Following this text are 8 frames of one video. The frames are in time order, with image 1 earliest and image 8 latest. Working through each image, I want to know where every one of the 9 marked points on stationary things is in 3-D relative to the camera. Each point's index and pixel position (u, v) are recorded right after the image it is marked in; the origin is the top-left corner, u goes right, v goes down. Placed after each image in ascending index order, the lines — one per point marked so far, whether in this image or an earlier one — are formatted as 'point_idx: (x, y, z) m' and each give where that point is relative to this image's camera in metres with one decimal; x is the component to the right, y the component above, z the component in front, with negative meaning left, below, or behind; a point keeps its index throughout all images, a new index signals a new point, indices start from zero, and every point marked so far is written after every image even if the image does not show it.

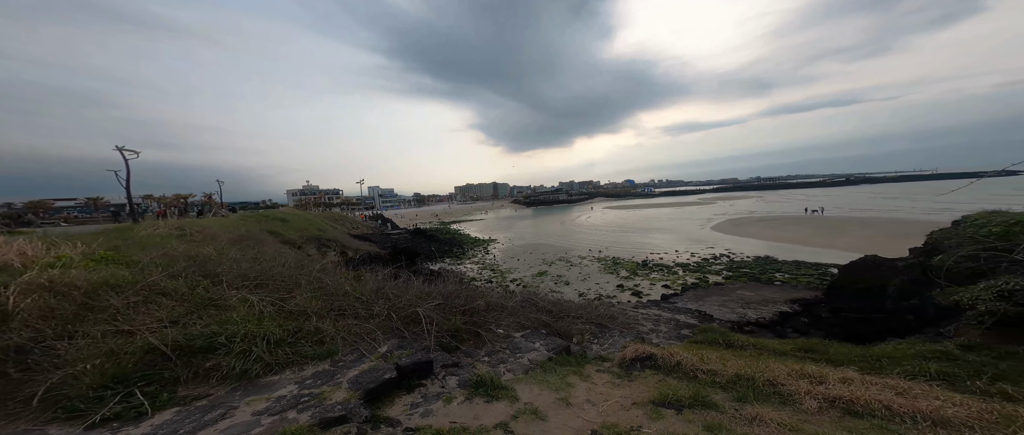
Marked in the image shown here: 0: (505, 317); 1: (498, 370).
0: (-0.1, -2.0, +6.3) m
1: (-0.2, -2.0, +3.9) m
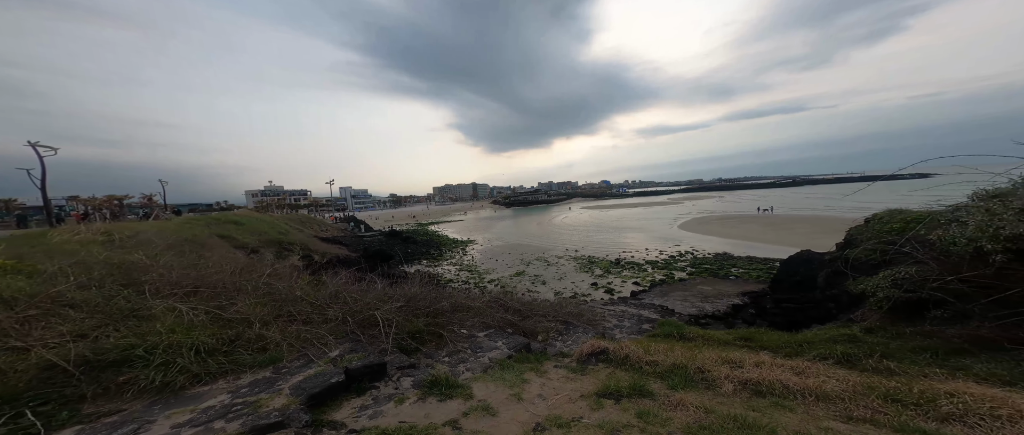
0: (-0.9, -2.1, +6.5) m
1: (-0.7, -2.1, +4.0) m
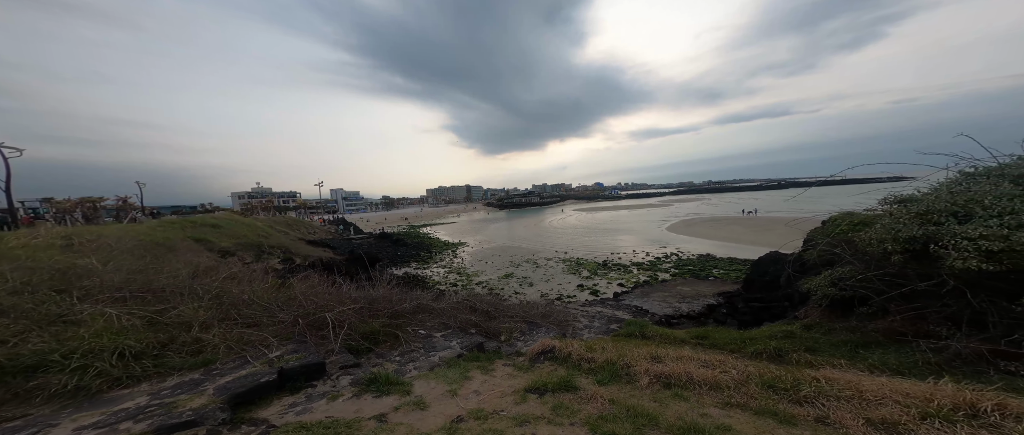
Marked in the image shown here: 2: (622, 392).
0: (-1.8, -2.3, +6.7) m
1: (-1.5, -2.2, +4.3) m
2: (+1.3, -2.0, +3.4) m
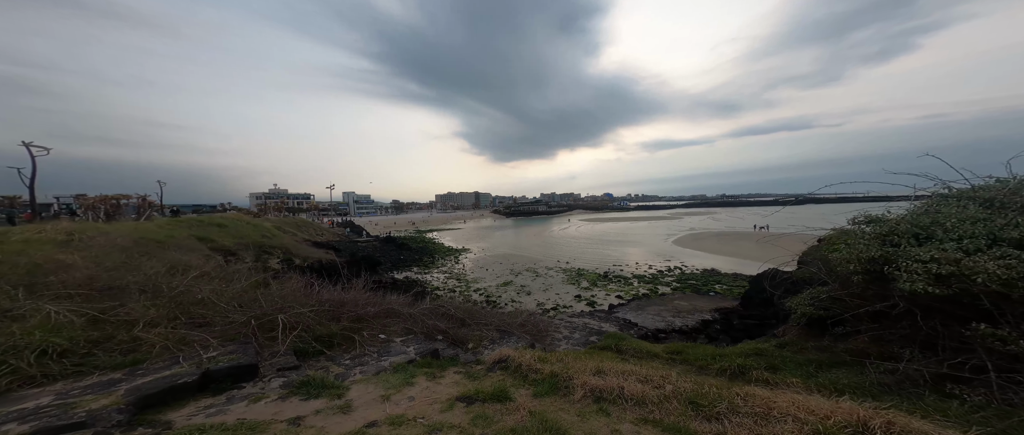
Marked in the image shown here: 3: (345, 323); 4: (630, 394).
0: (-2.6, -2.4, +6.7) m
1: (-2.3, -2.2, +4.3) m
2: (+0.5, -2.1, +3.4) m
3: (-3.2, -2.0, +5.7) m
4: (+1.4, -2.0, +3.4) m
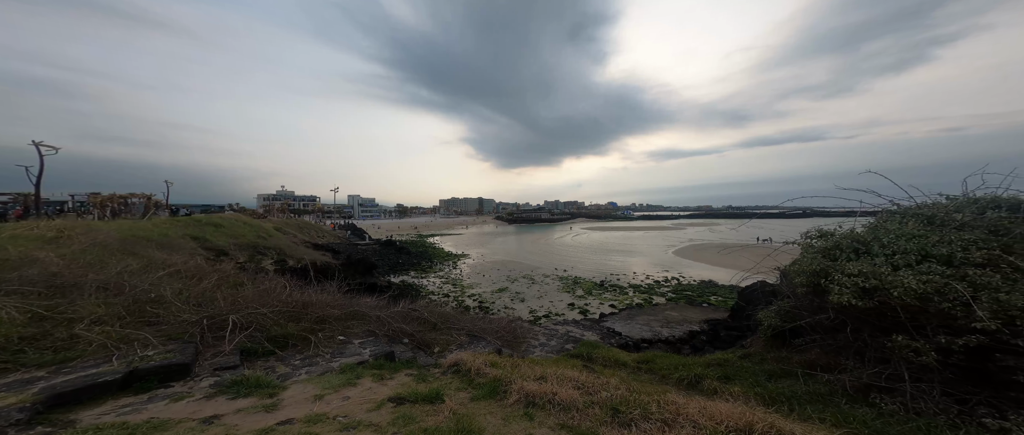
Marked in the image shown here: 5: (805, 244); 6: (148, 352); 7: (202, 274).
0: (-3.4, -2.4, +6.7) m
1: (-3.1, -2.2, +4.3) m
2: (-0.3, -2.1, +3.4) m
3: (-4.0, -2.0, +5.7) m
4: (+0.6, -2.1, +3.4) m
5: (+4.5, -0.4, +4.7) m
6: (-4.4, -1.6, +3.6) m
7: (-8.5, -1.5, +8.0) m
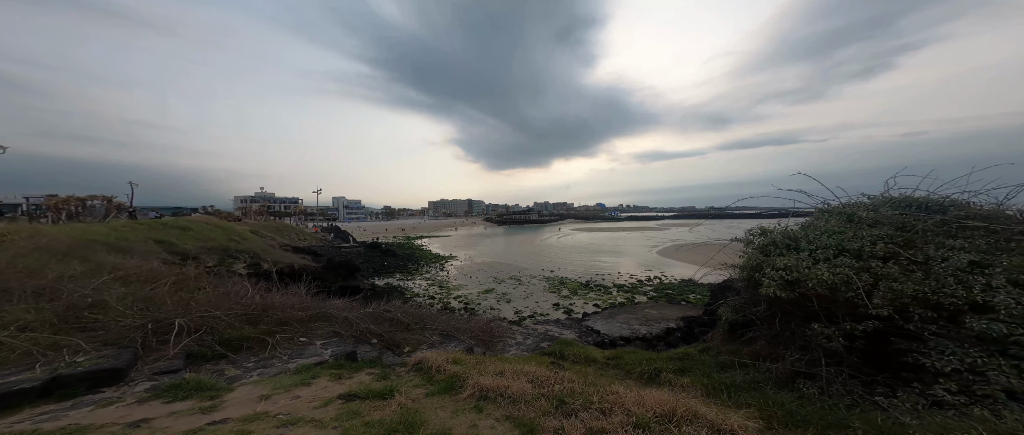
0: (-4.1, -2.4, +6.6) m
1: (-3.7, -2.2, +4.2) m
2: (-0.9, -2.1, +3.4) m
3: (-4.6, -2.0, +5.6) m
4: (0.0, -2.0, +3.5) m
5: (+3.8, -0.4, +4.9) m
6: (-5.0, -1.6, +3.5) m
7: (-9.2, -1.5, +7.7) m
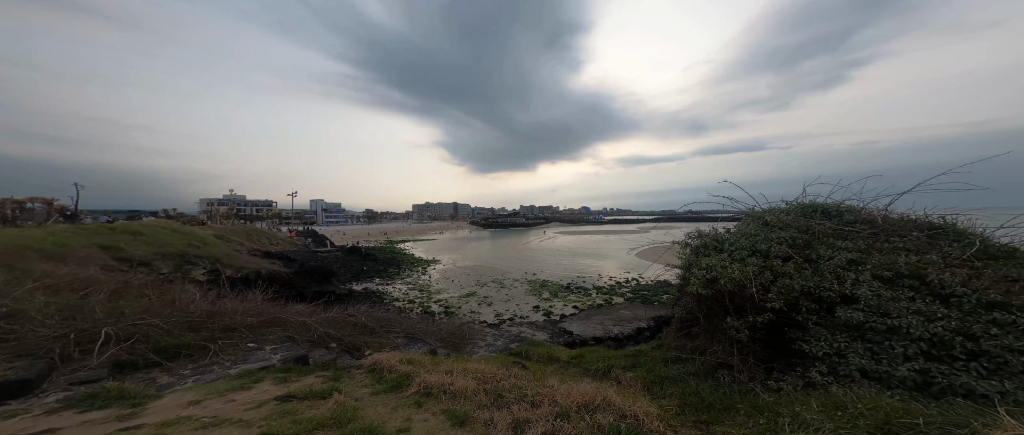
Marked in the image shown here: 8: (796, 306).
0: (-4.9, -2.5, +6.4) m
1: (-4.5, -2.2, +4.0) m
2: (-1.6, -2.1, +3.4) m
3: (-5.5, -2.1, +5.4) m
4: (-0.7, -2.1, +3.6) m
5: (+3.1, -0.4, +5.2) m
6: (-5.7, -1.6, +3.2) m
7: (-10.2, -1.6, +7.2) m
8: (+3.3, -1.0, +3.4) m
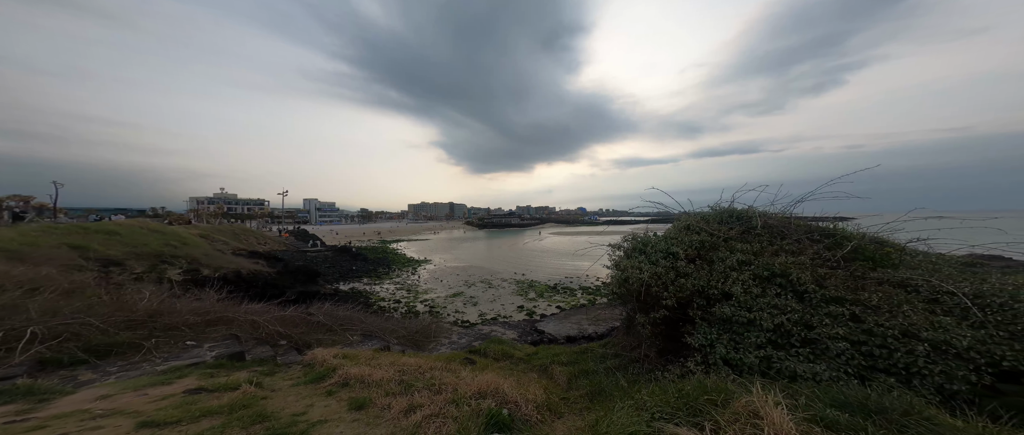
0: (-6.1, -2.5, +6.4) m
1: (-5.6, -2.2, +4.1) m
2: (-2.7, -2.1, +3.6) m
3: (-6.6, -2.1, +5.4) m
4: (-1.8, -2.1, +3.7) m
5: (+1.9, -0.4, +5.5) m
6: (-6.8, -1.6, +3.2) m
7: (-11.4, -1.6, +7.1) m
8: (+2.2, -1.1, +3.7) m
